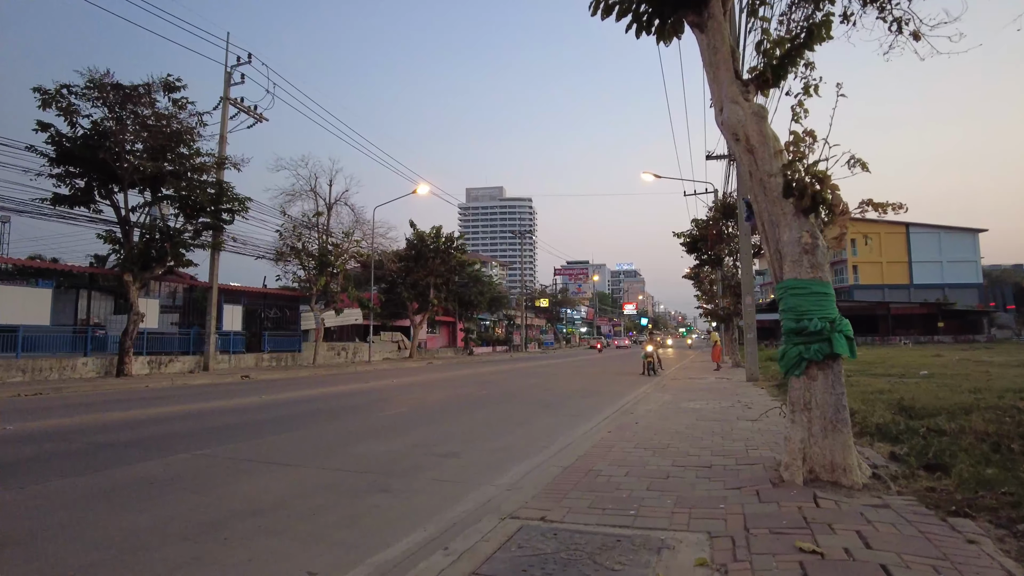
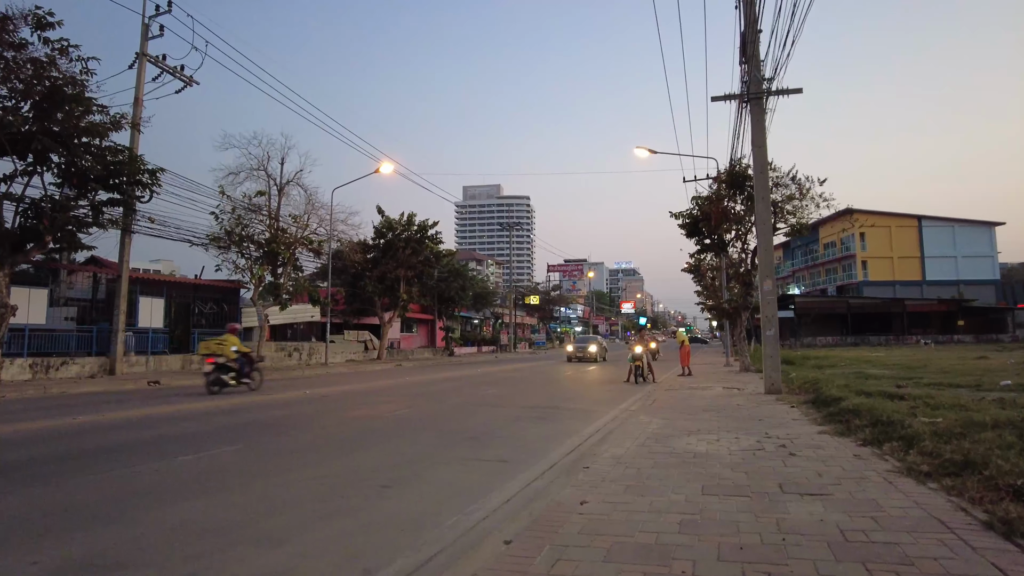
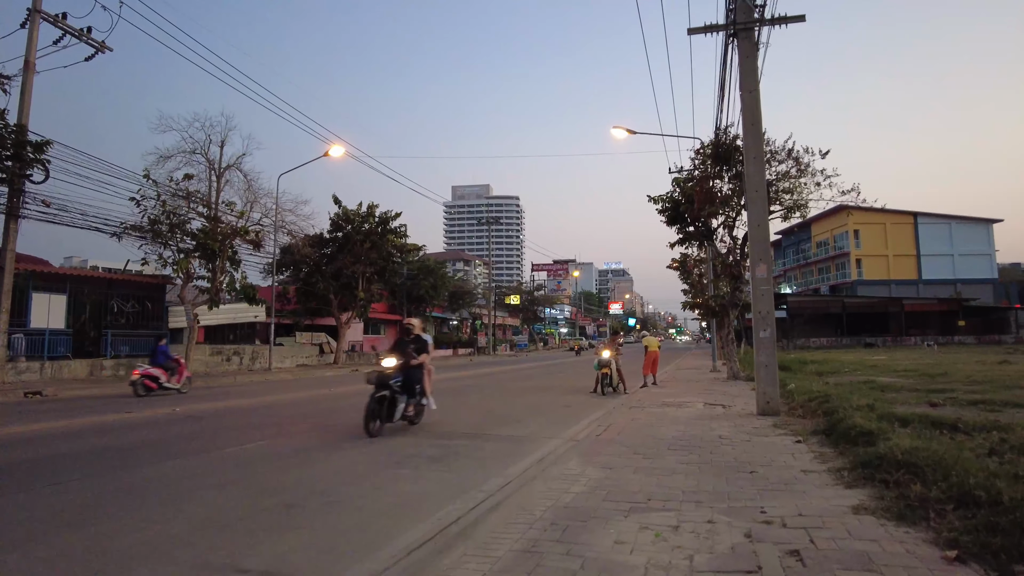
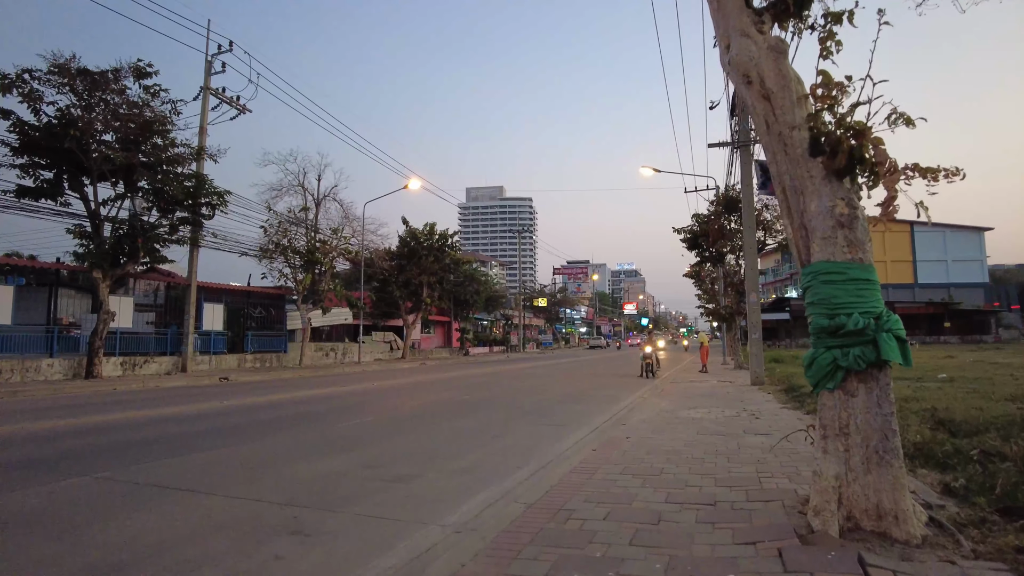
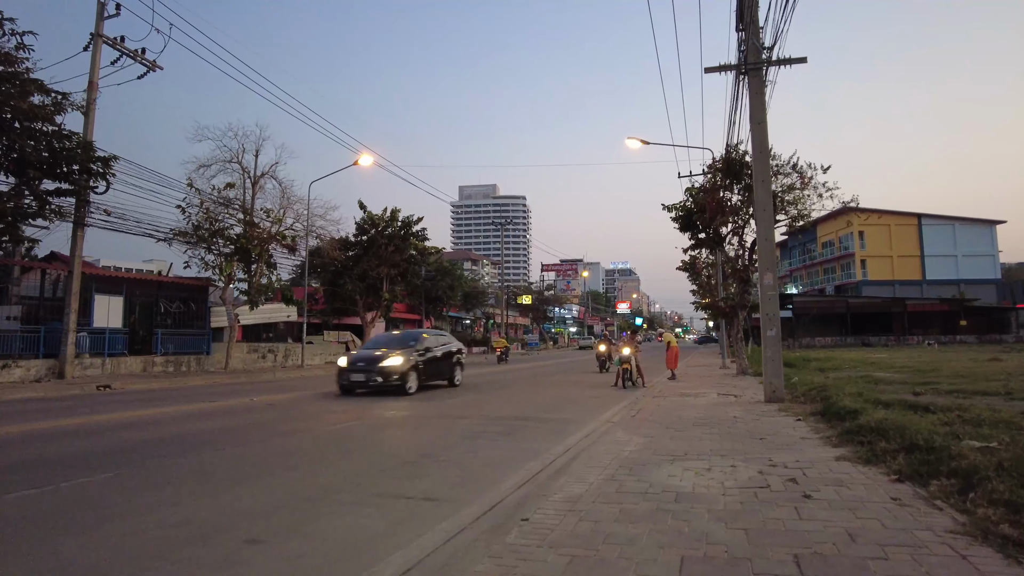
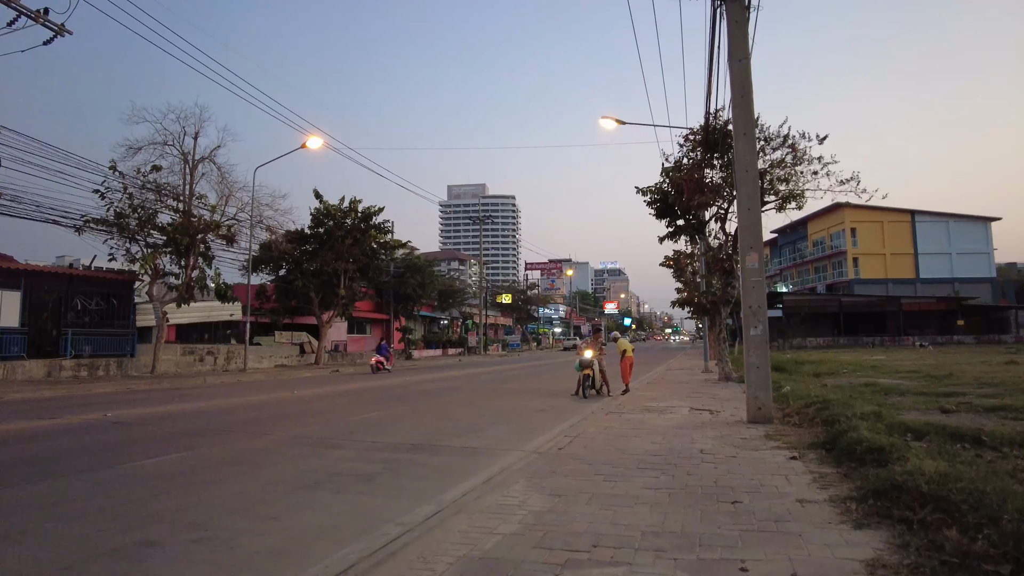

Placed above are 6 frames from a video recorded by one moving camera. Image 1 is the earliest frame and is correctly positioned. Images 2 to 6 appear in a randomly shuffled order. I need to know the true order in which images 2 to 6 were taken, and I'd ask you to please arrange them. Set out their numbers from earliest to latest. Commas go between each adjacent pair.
4, 2, 5, 3, 6
